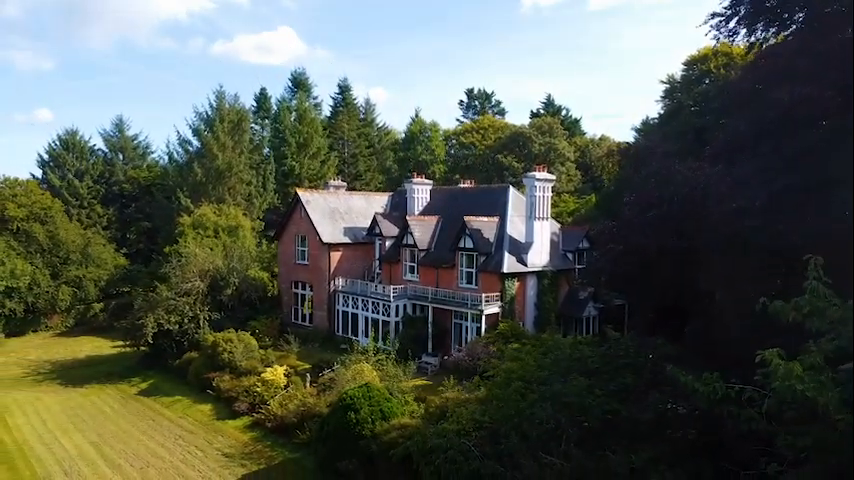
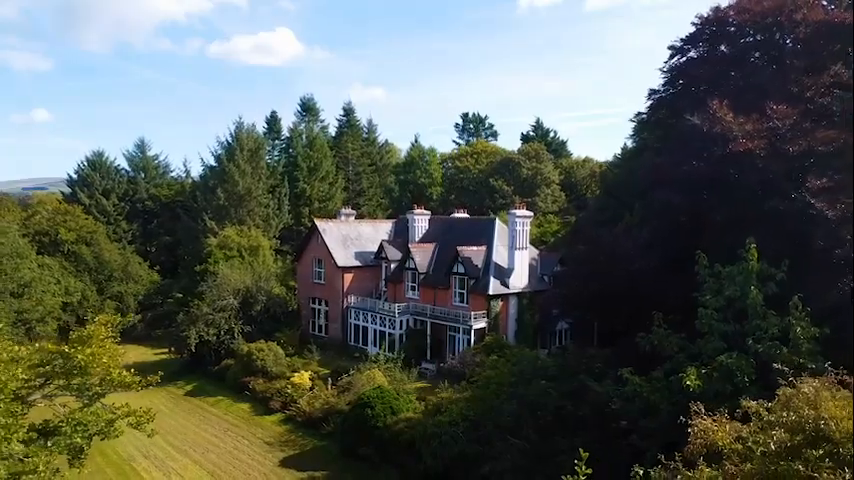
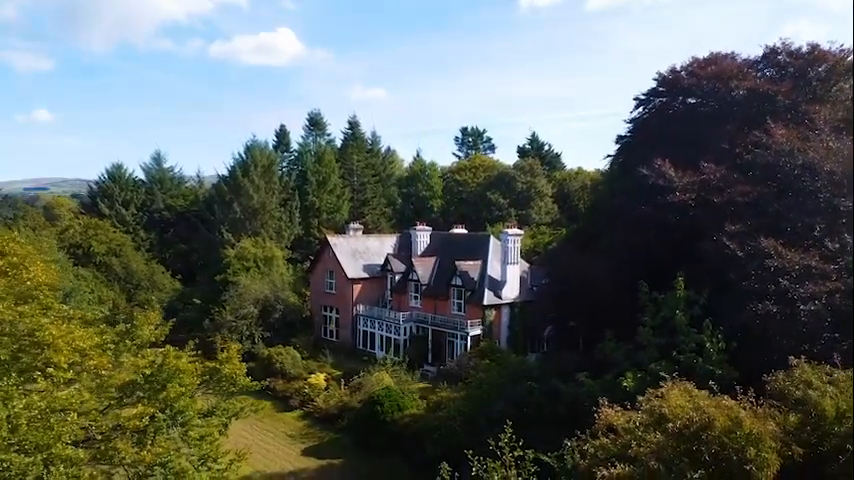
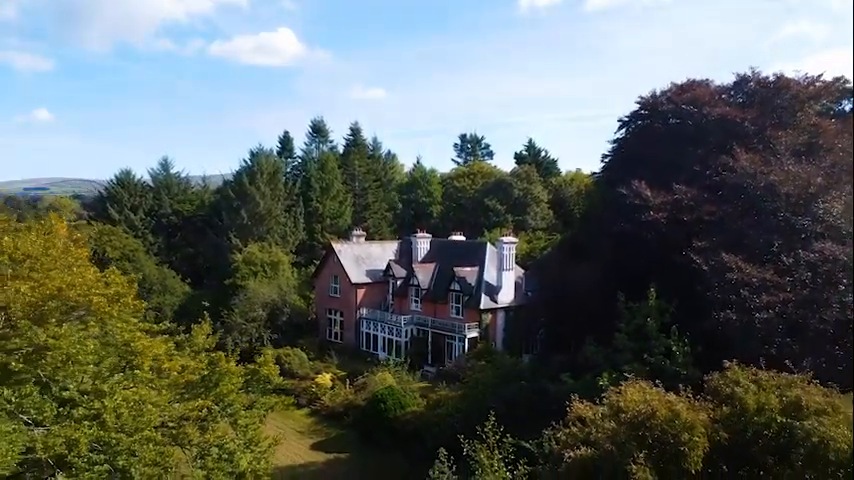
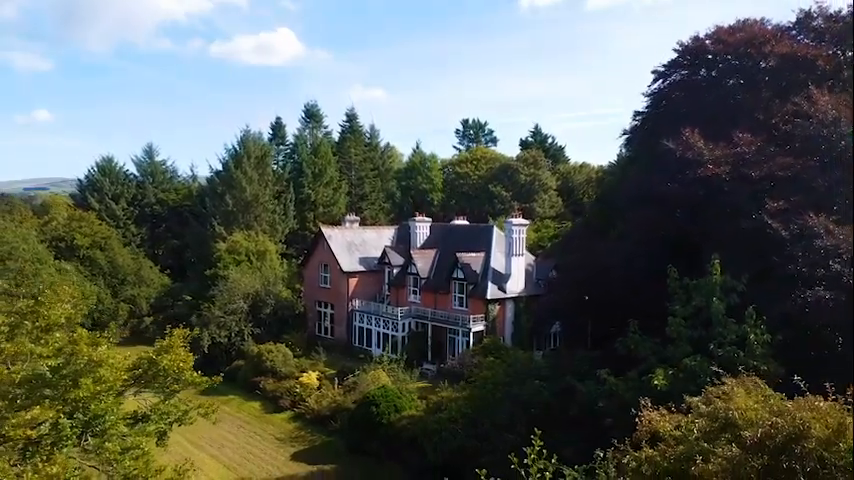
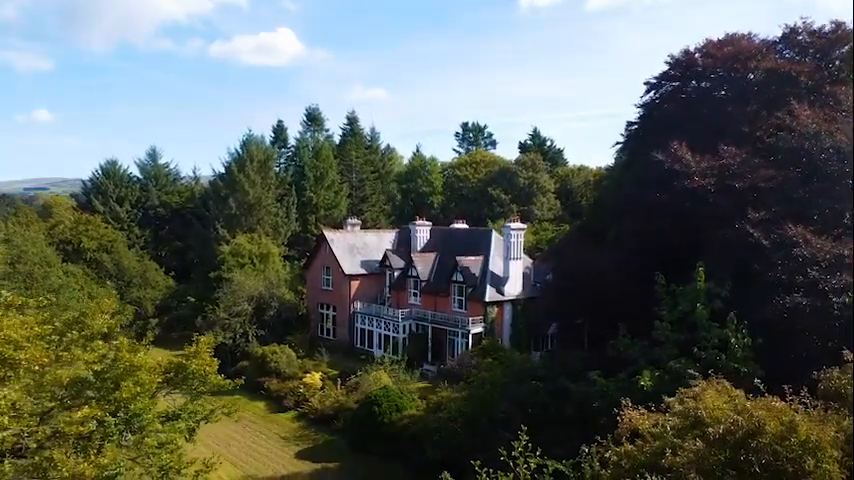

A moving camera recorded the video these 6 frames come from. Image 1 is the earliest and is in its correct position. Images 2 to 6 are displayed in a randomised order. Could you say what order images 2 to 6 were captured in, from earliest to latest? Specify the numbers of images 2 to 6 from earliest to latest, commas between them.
2, 5, 6, 3, 4
